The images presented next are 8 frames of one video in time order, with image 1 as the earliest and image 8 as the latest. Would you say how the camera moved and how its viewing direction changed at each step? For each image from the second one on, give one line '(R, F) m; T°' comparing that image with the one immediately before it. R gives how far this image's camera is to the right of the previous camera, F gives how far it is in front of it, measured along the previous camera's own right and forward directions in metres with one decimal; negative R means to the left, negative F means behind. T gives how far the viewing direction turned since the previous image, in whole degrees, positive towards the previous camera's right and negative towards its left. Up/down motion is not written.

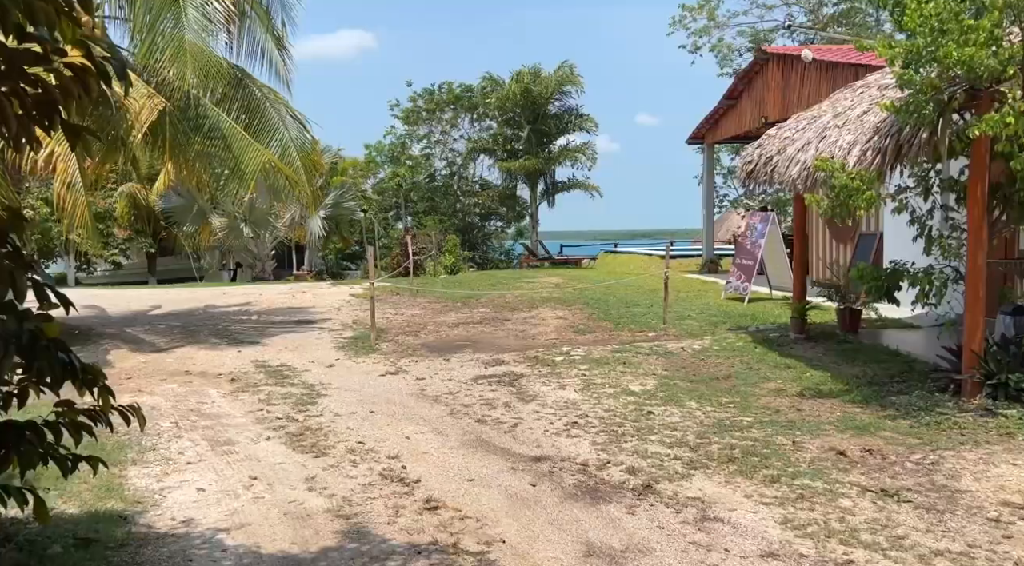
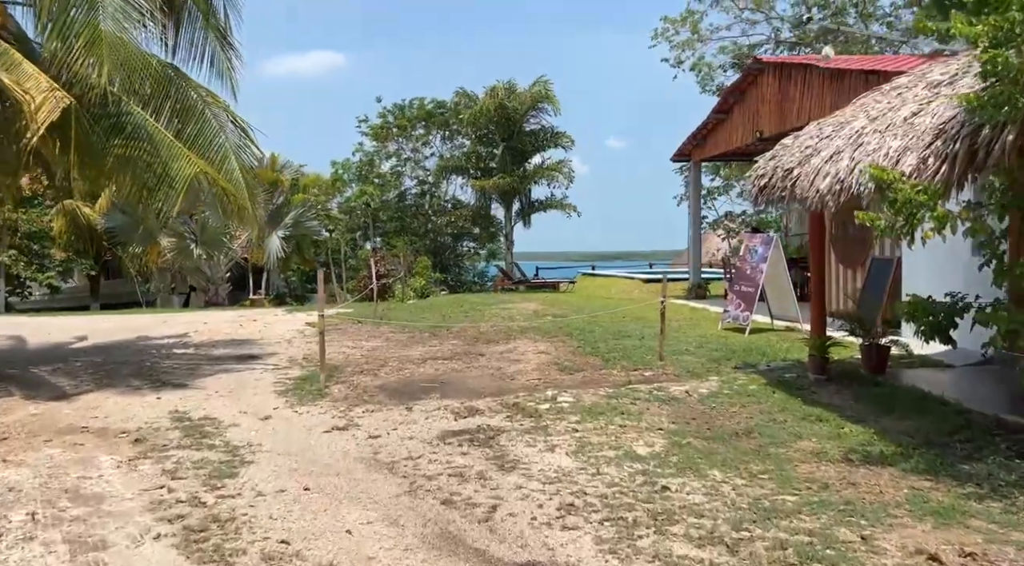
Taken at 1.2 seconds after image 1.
(0.0, +1.3) m; +2°
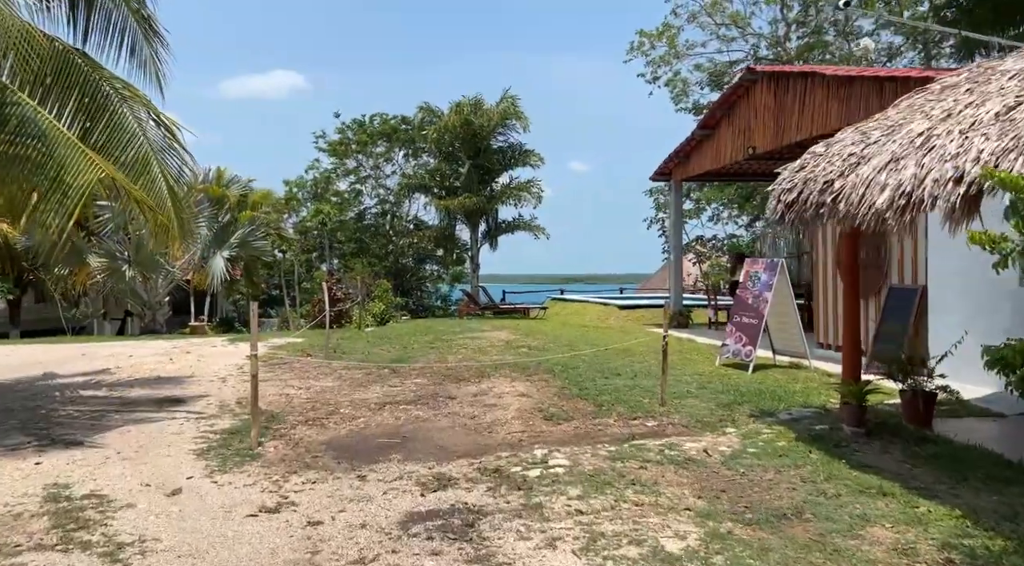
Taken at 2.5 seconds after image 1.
(-0.1, +1.3) m; +3°
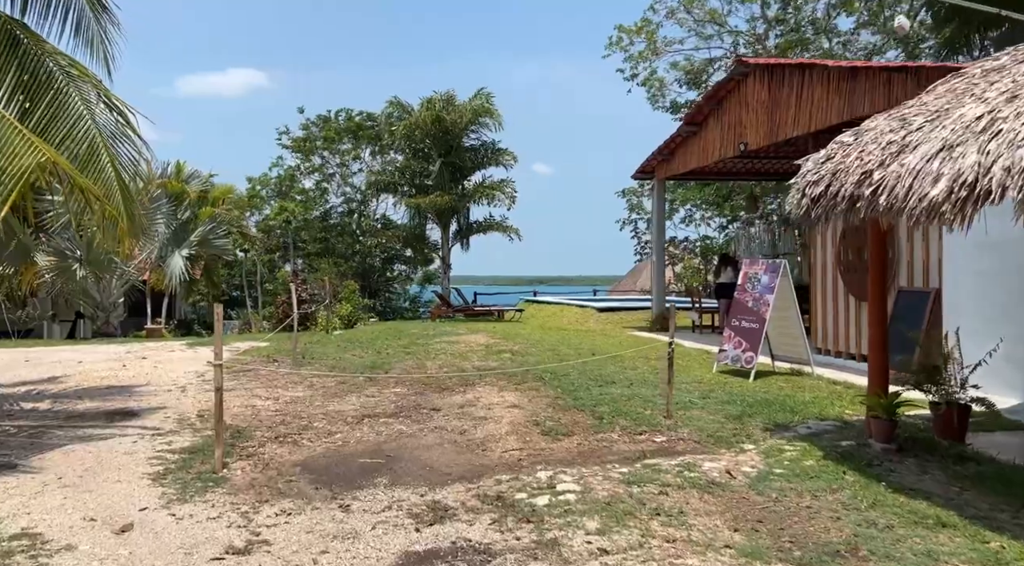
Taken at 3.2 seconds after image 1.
(-0.3, +0.7) m; +3°
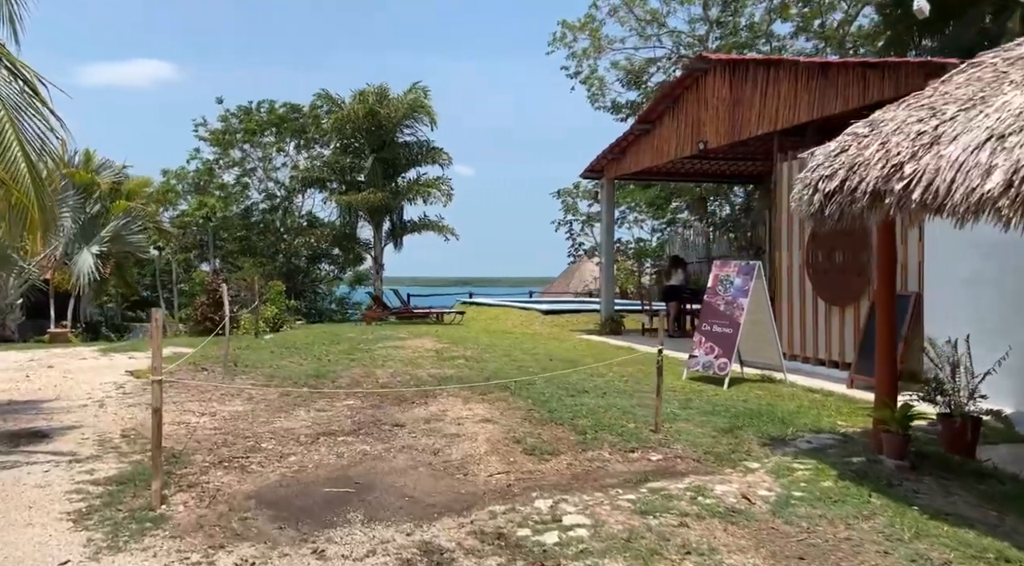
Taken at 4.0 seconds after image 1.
(-0.5, +0.7) m; +6°
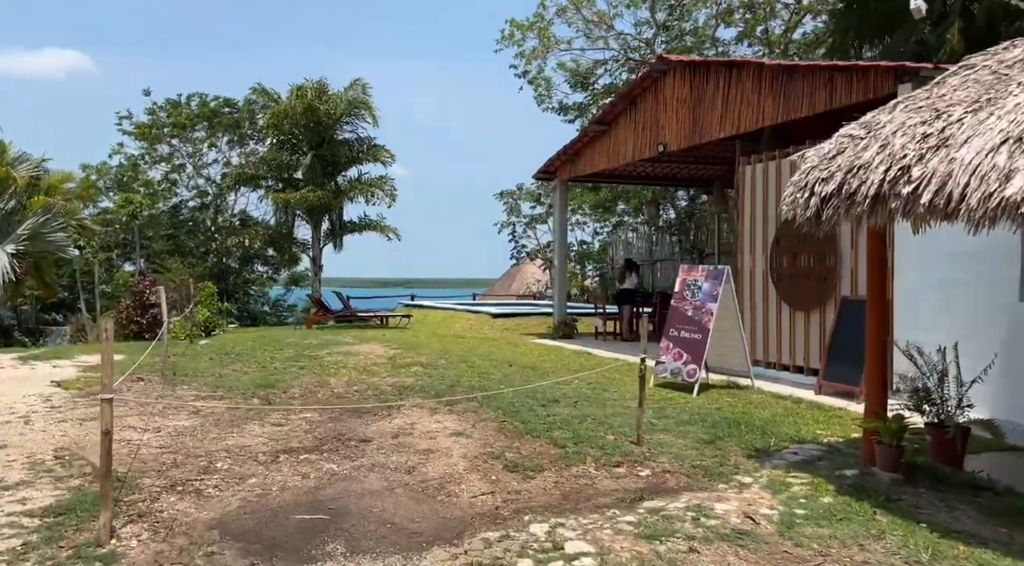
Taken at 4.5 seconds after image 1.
(-0.3, +0.4) m; +5°
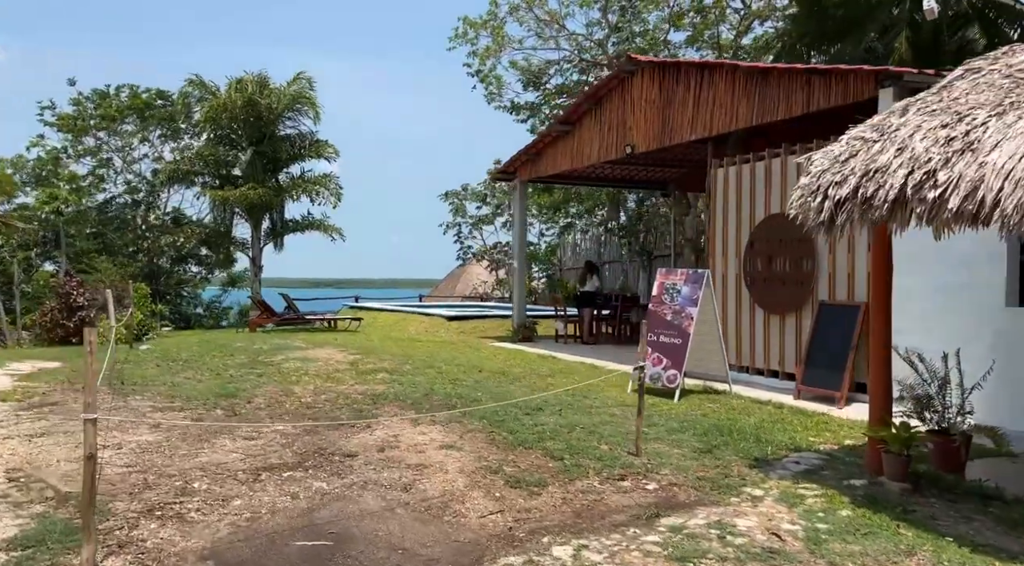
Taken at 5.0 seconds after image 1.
(-0.5, +0.3) m; +5°
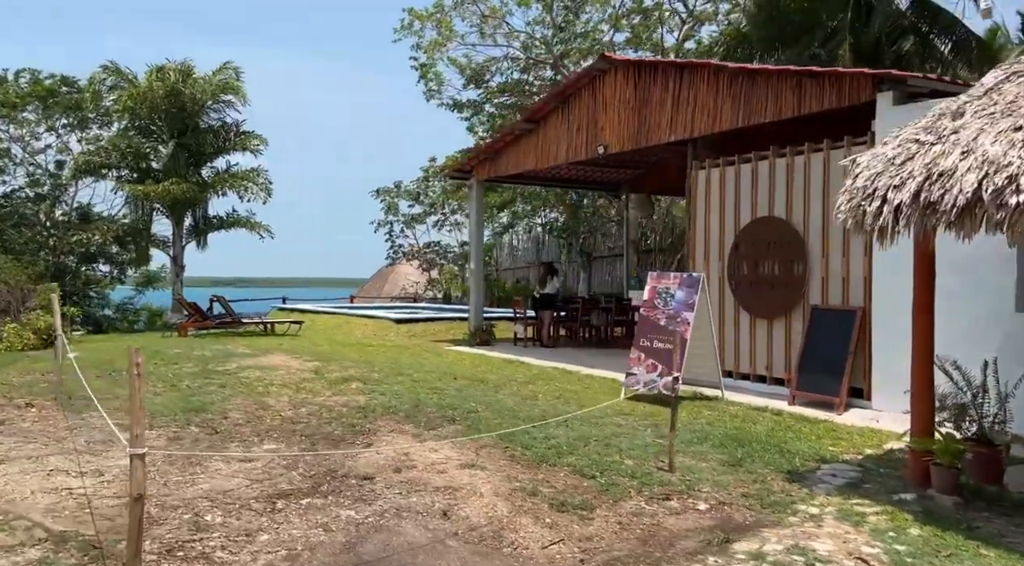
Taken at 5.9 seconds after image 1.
(-0.8, +0.5) m; +6°
